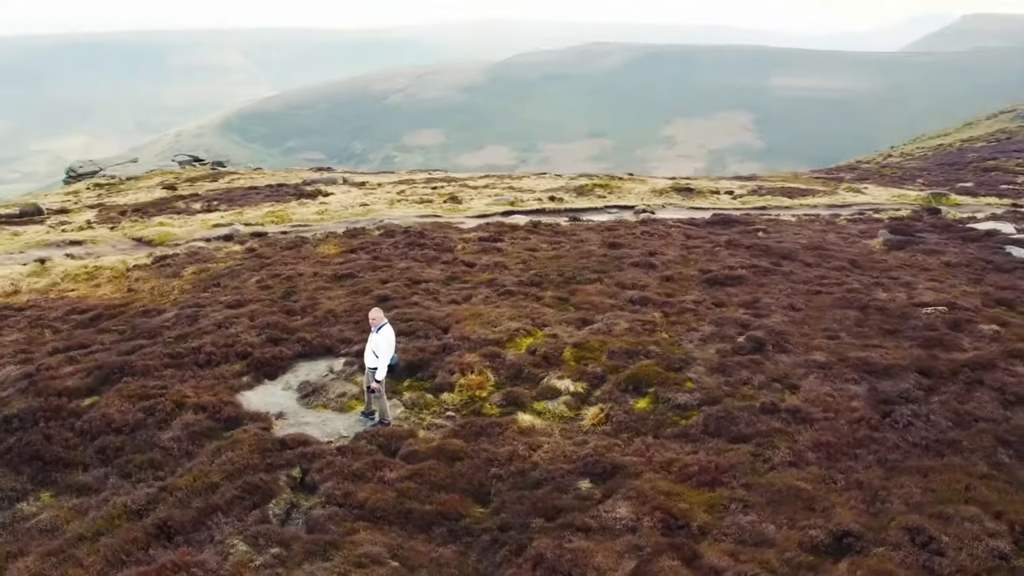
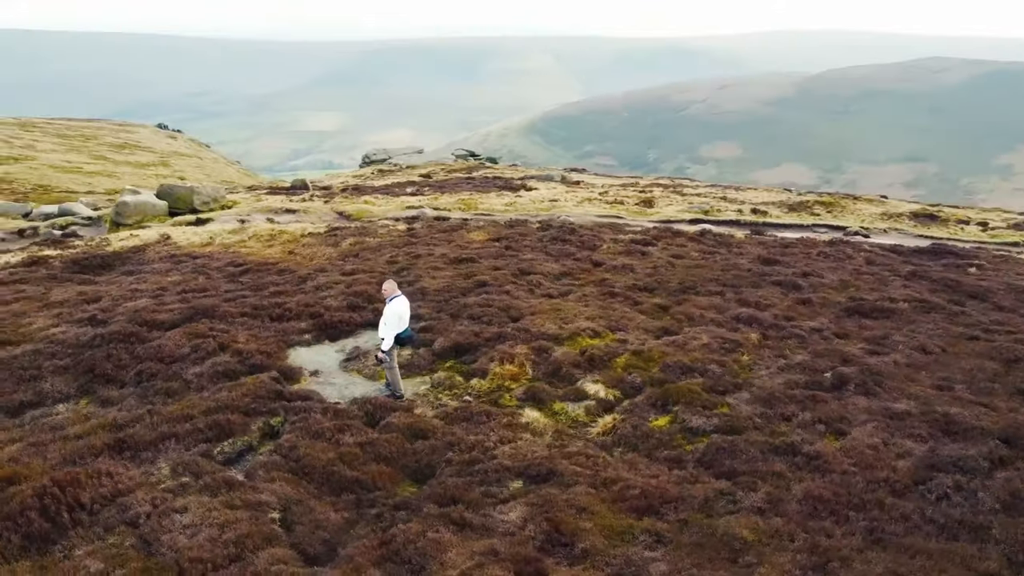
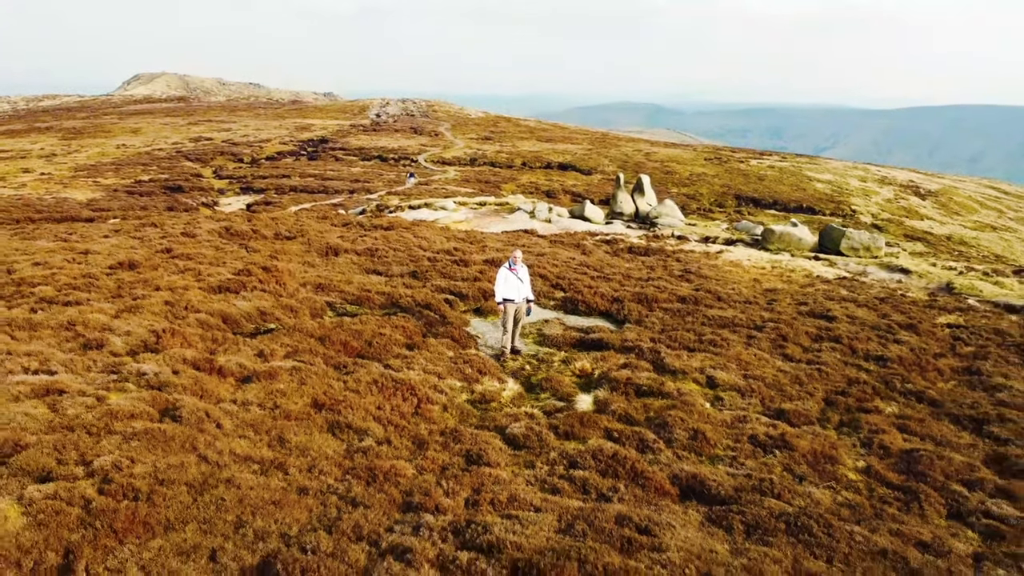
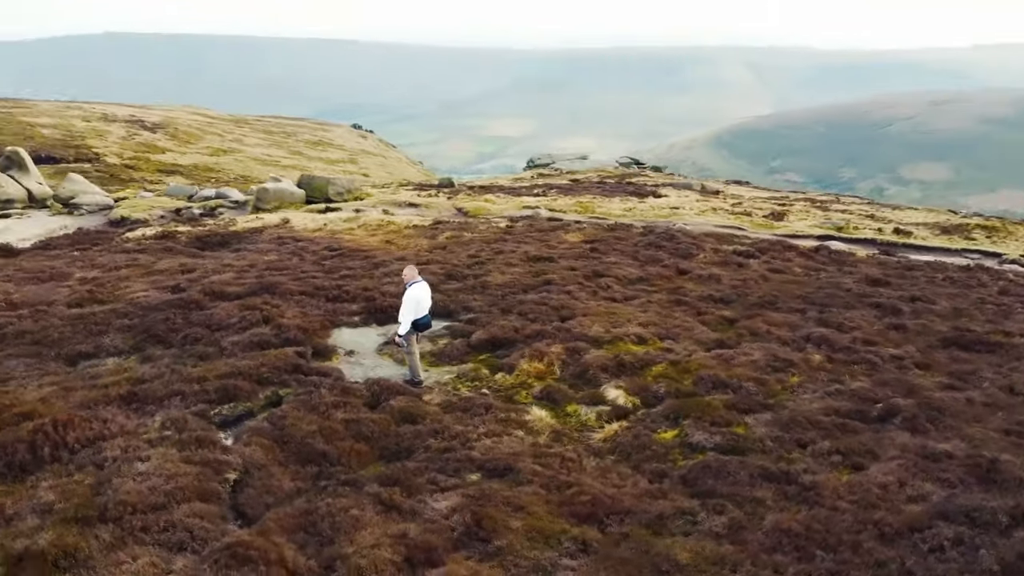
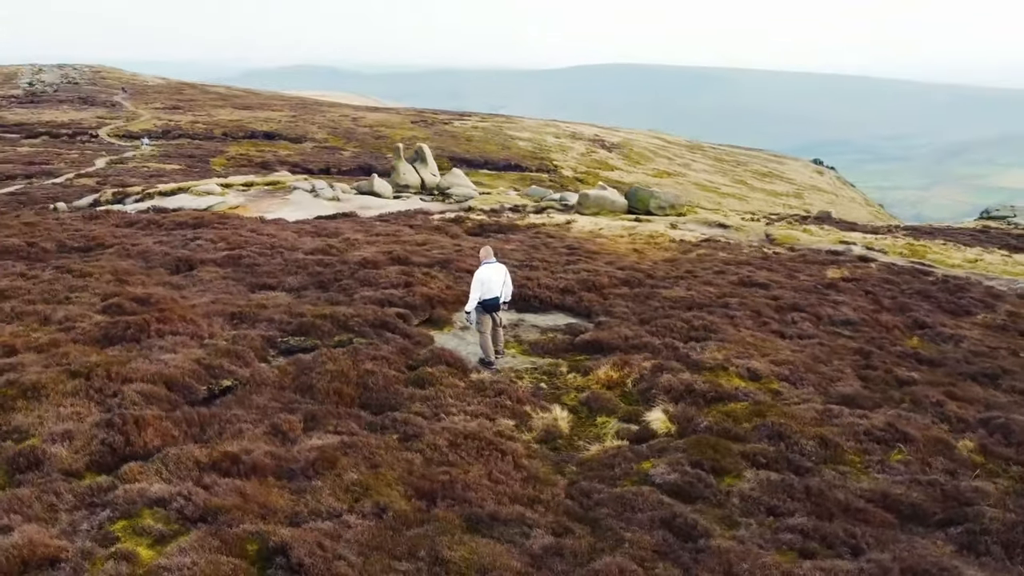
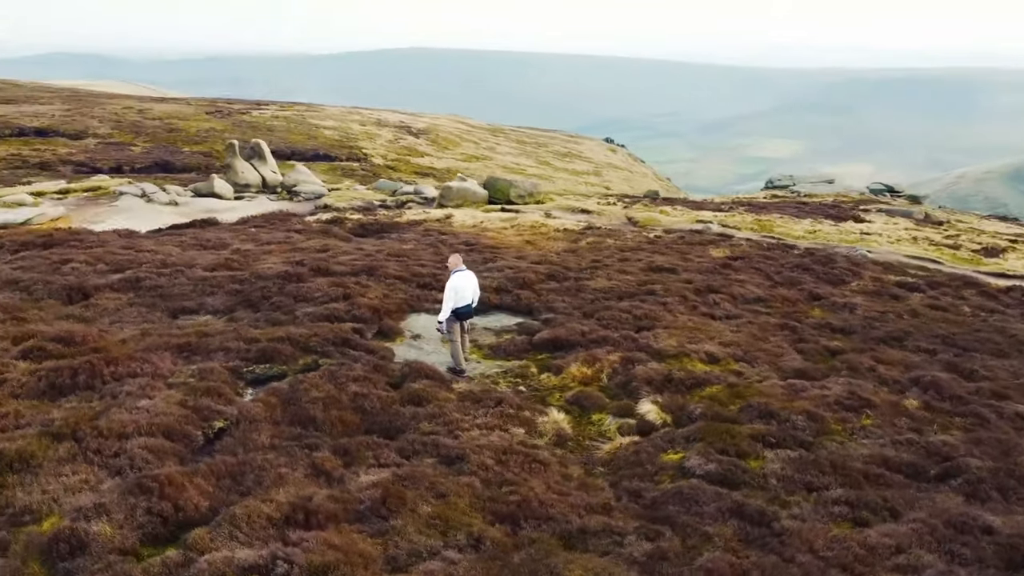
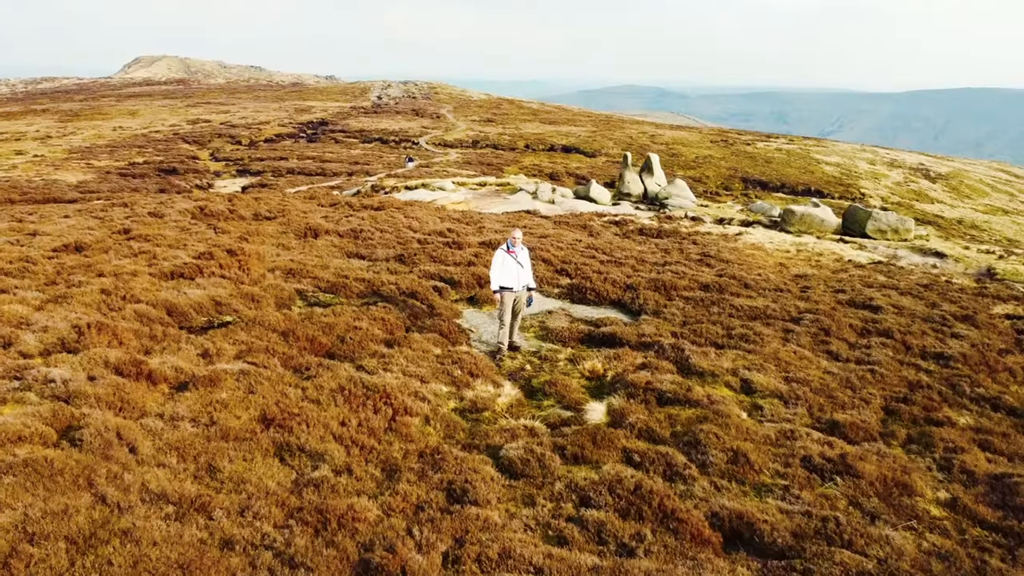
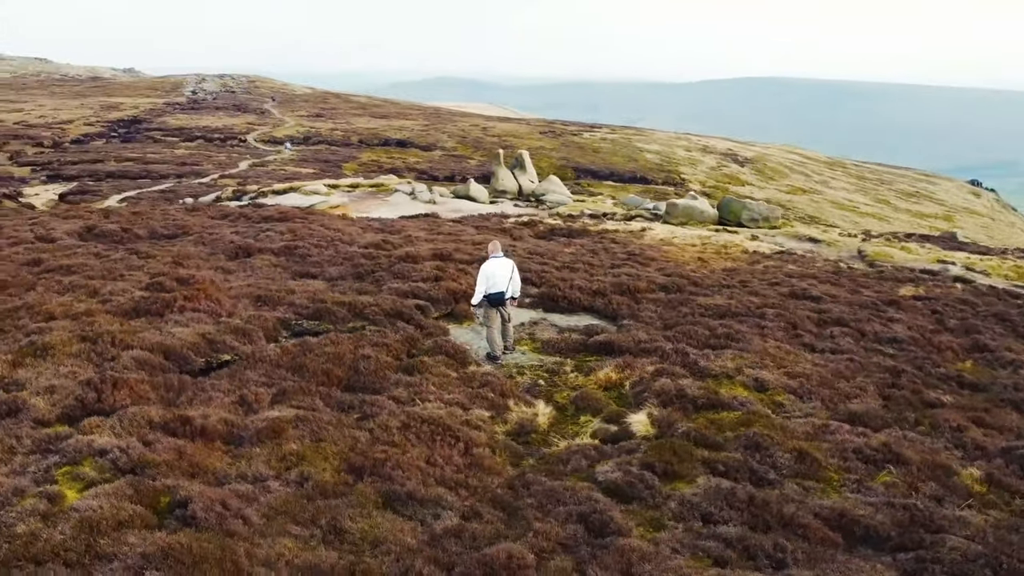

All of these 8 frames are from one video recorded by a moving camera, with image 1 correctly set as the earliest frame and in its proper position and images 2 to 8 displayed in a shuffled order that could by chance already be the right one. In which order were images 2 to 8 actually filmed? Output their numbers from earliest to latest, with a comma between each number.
2, 4, 6, 5, 8, 7, 3
